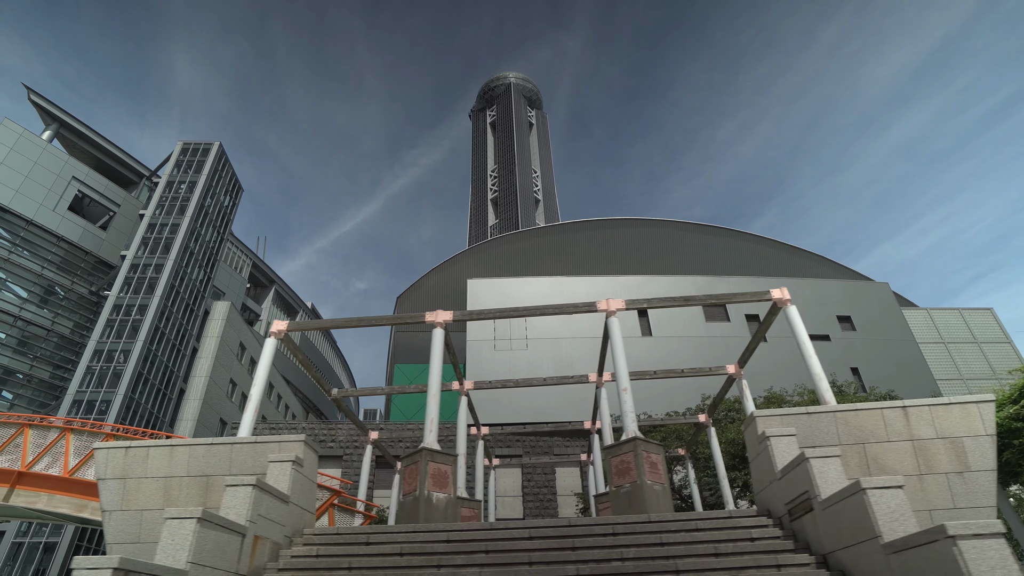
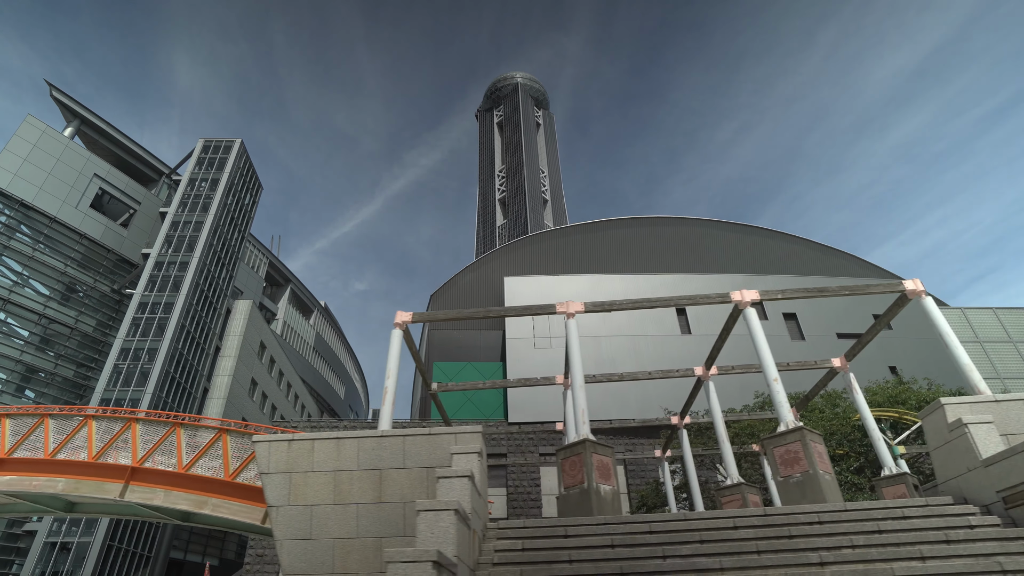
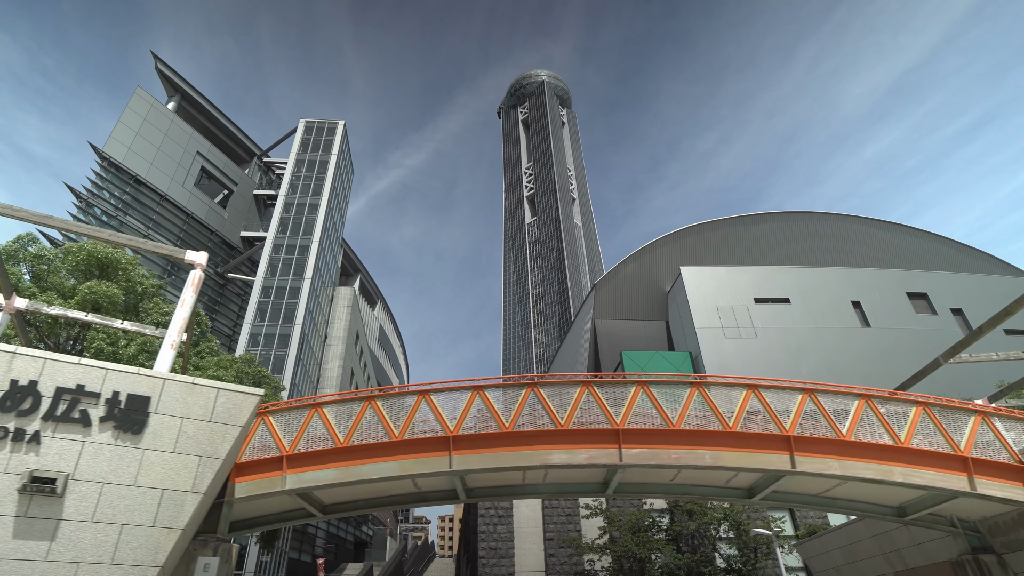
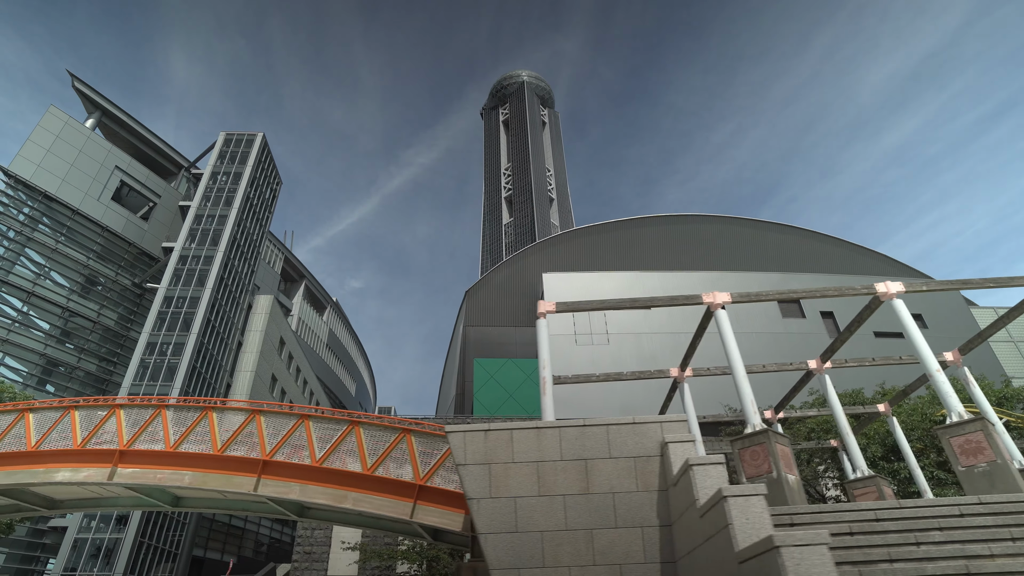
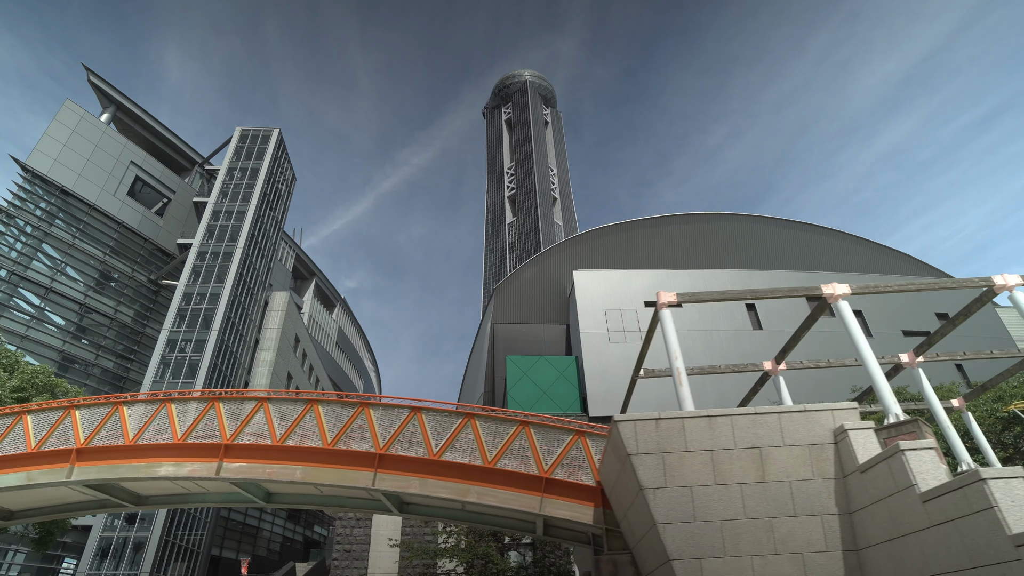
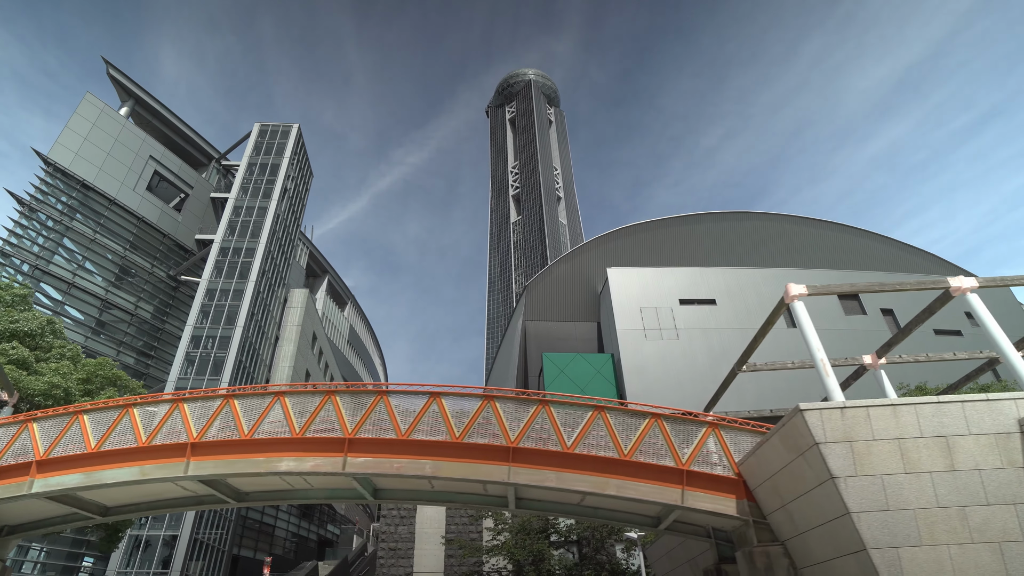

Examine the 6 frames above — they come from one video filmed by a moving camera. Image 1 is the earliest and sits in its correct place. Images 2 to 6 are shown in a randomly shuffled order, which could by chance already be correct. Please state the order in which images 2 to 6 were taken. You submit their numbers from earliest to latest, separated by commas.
2, 4, 5, 6, 3
